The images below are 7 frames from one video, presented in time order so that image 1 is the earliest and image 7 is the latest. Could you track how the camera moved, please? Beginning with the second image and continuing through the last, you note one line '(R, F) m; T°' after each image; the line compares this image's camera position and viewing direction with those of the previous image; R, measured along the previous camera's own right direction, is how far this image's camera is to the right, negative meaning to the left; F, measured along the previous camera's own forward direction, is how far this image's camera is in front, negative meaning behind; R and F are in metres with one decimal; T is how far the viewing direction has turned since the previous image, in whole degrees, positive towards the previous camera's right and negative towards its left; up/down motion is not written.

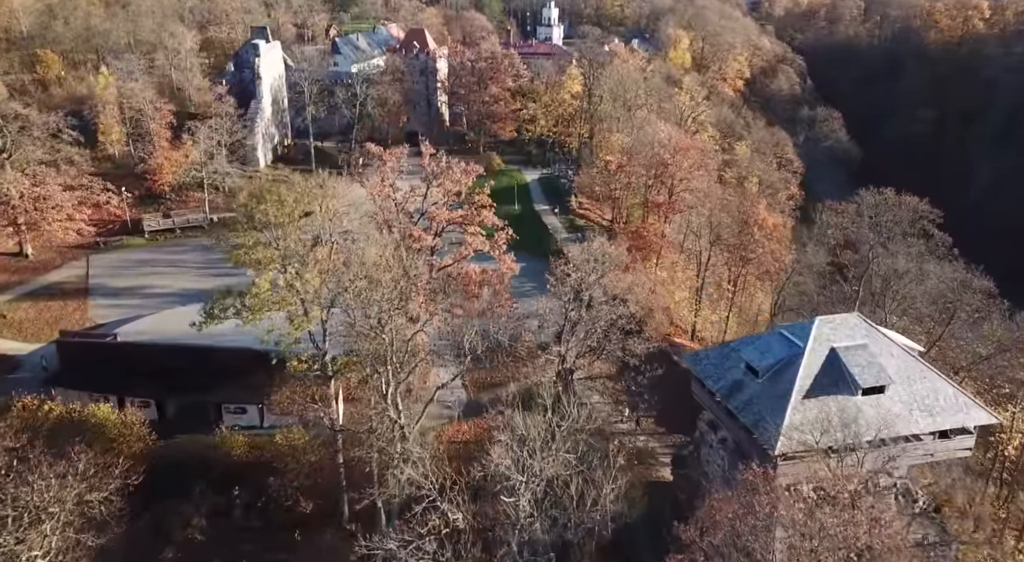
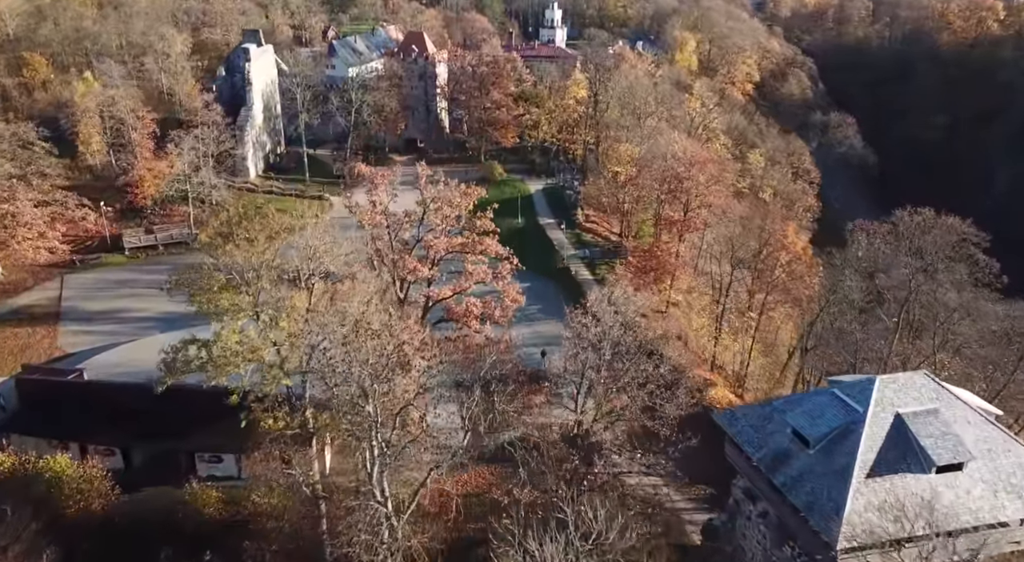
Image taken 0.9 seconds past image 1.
(-0.1, +3.5) m; 0°
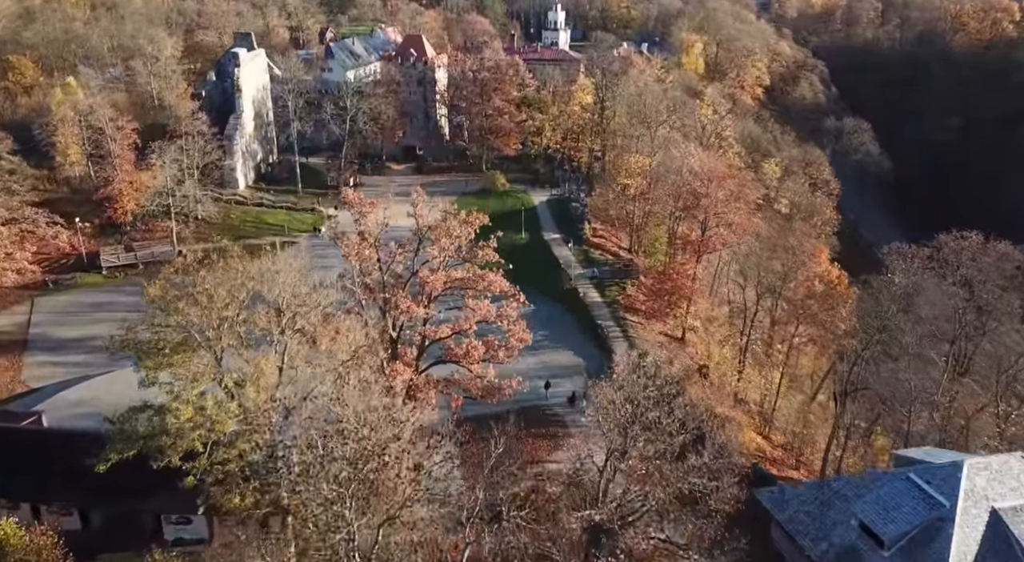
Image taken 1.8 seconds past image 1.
(-0.2, +3.5) m; 0°
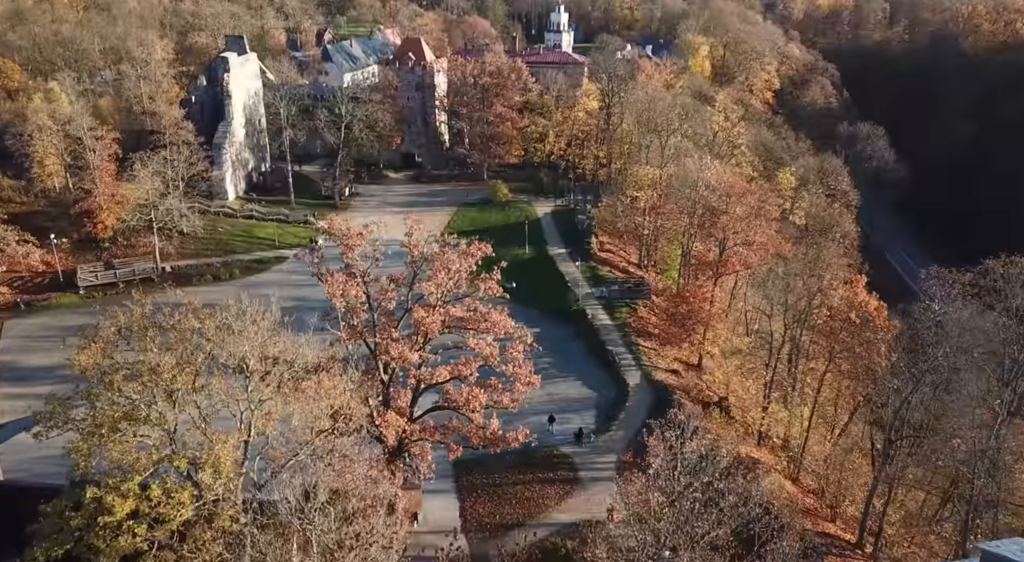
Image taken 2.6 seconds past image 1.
(-0.1, +3.1) m; 0°
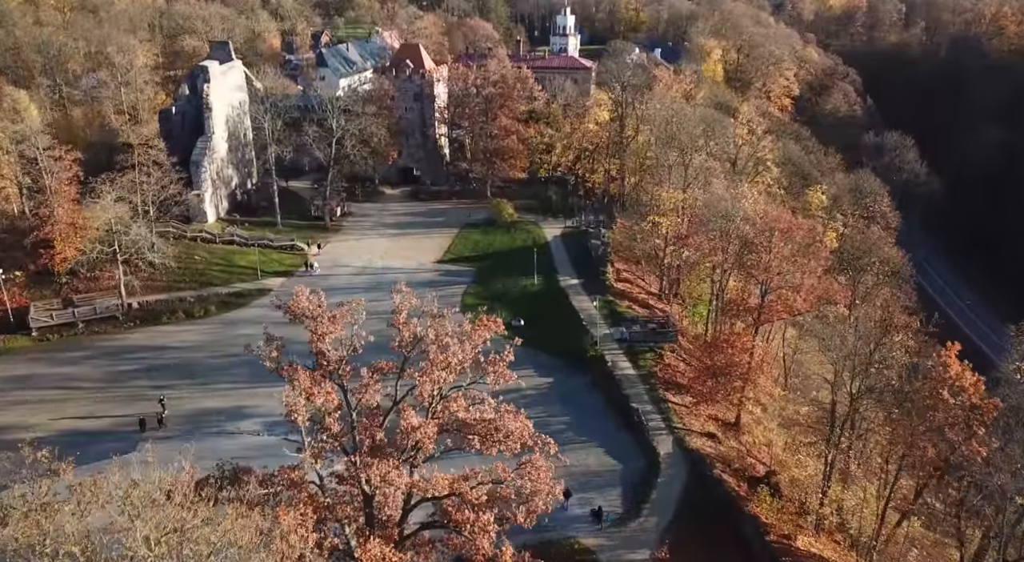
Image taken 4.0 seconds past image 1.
(-0.3, +5.5) m; 0°
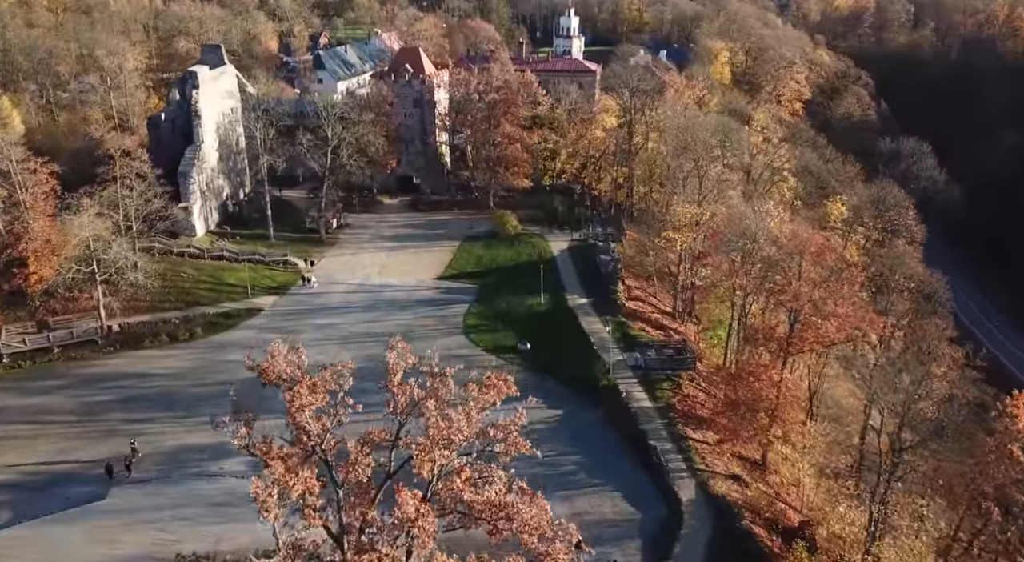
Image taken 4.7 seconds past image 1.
(-0.2, +2.9) m; 0°
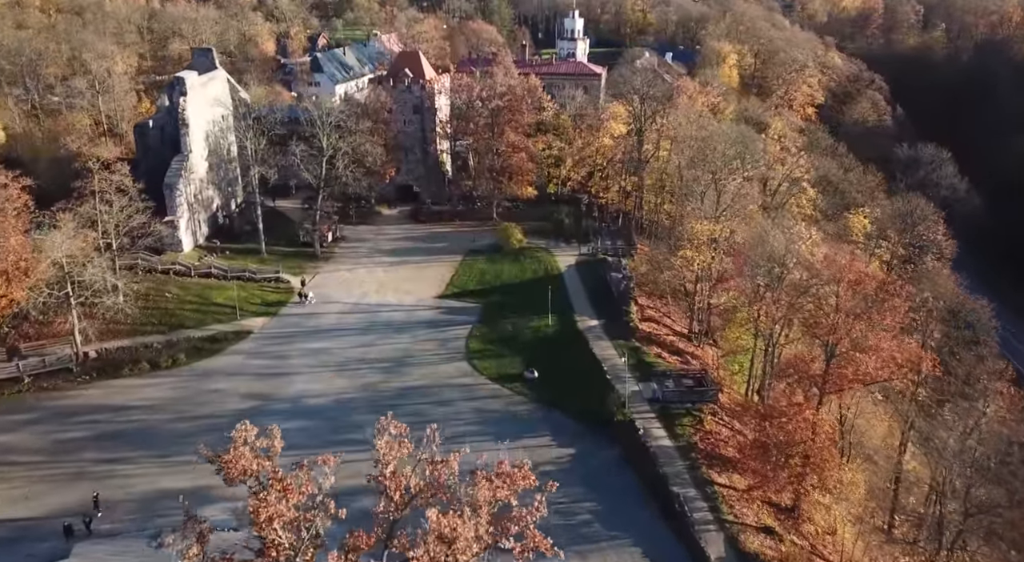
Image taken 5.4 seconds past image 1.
(-0.2, +3.0) m; 0°
